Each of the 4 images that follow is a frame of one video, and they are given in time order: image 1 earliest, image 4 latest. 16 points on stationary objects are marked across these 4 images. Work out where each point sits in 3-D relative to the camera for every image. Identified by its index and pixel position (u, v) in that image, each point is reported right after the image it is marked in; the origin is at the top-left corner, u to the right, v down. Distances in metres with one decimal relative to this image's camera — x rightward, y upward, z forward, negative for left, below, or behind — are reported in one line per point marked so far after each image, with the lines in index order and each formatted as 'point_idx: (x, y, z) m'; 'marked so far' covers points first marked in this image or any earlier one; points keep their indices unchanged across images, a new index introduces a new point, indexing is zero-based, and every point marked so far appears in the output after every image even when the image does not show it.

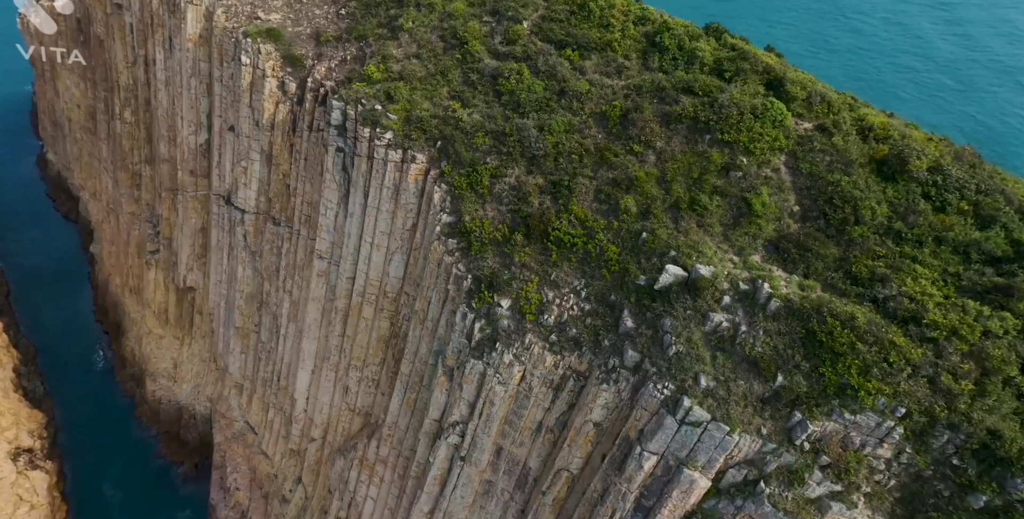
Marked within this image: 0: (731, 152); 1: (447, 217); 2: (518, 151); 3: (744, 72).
0: (+5.4, +2.6, +16.4) m
1: (-1.9, +1.4, +19.3) m
2: (+0.2, +3.1, +19.1) m
3: (+6.2, +4.9, +17.8) m
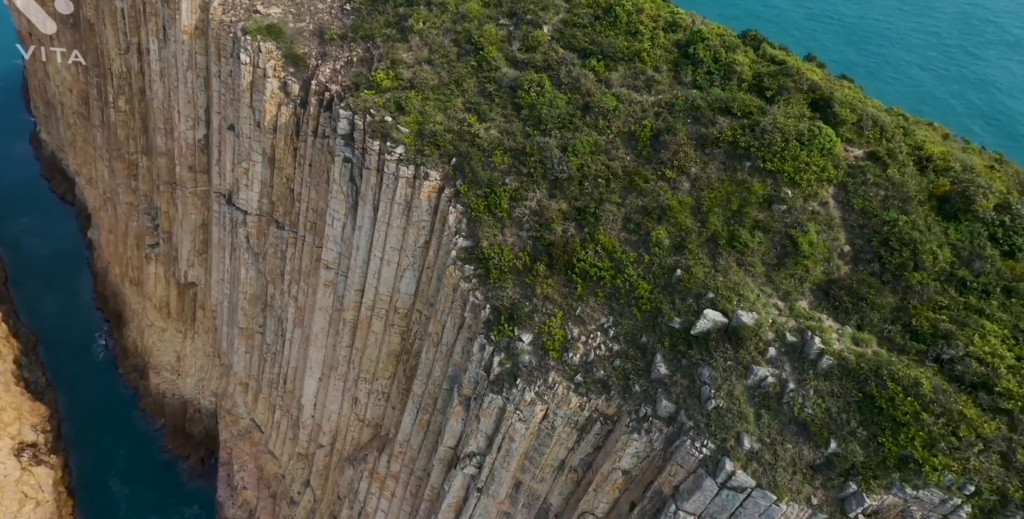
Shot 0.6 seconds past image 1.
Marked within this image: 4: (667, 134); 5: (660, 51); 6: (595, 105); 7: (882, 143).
0: (+5.9, +1.7, +15.1) m
1: (-1.3, +0.6, +18.1) m
2: (+0.7, +2.3, +17.8) m
3: (+6.7, +4.1, +16.4) m
4: (+3.9, +3.1, +16.8) m
5: (+4.0, +5.7, +18.4) m
6: (+2.2, +4.1, +17.9) m
7: (+8.4, +2.6, +15.2) m
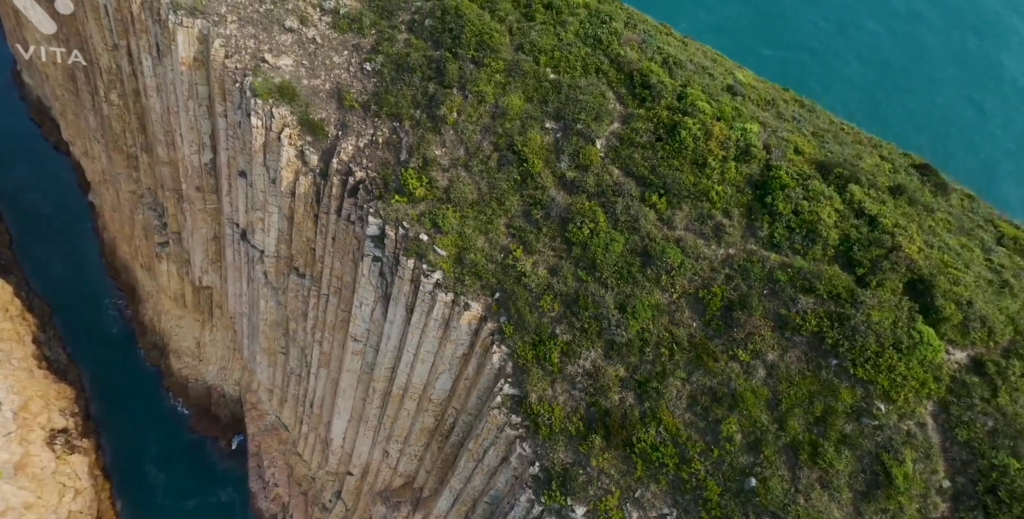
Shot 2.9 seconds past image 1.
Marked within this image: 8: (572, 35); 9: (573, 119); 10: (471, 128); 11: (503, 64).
0: (+7.2, -2.7, +13.7) m
1: (-0.1, -3.3, +16.8) m
2: (+2.0, -1.7, +16.2) m
3: (+8.0, -0.2, +14.5) m
4: (+5.1, -1.1, +15.1) m
5: (+5.3, +1.7, +16.3) m
6: (+3.5, +0.1, +16.1) m
7: (+9.6, -1.8, +13.6) m
8: (+1.8, +6.4, +19.5) m
9: (+1.6, +3.8, +18.0) m
10: (-1.2, +3.7, +19.0) m
11: (-0.3, +5.6, +19.4) m
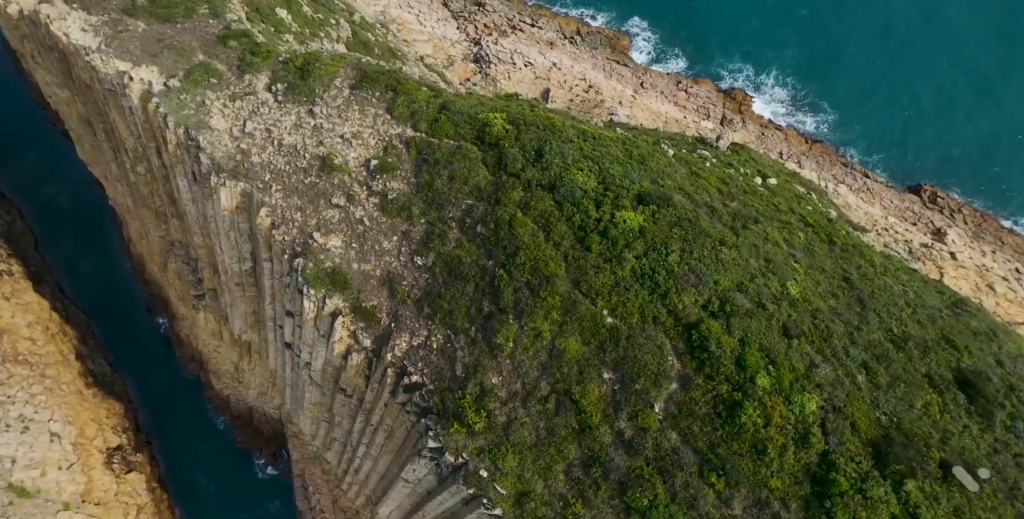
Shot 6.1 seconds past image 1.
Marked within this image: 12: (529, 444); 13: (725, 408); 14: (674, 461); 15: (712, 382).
0: (+8.8, -10.1, +14.8) m
1: (+1.6, -10.4, +18.1) m
2: (+3.6, -8.8, +17.3) m
3: (+9.6, -7.5, +15.3) m
4: (+6.7, -8.3, +16.0) m
5: (+6.9, -5.4, +16.8) m
6: (+5.1, -7.0, +16.9) m
7: (+11.2, -9.2, +14.6) m
8: (+3.4, -0.3, +19.5) m
9: (+3.2, -3.1, +18.3) m
10: (+0.5, -3.1, +19.4) m
11: (+1.4, -1.2, +19.5) m
12: (+0.5, -5.3, +19.0) m
13: (+5.5, -3.7, +17.6) m
14: (+4.2, -5.3, +17.6) m
15: (+5.3, -3.1, +18.0) m
